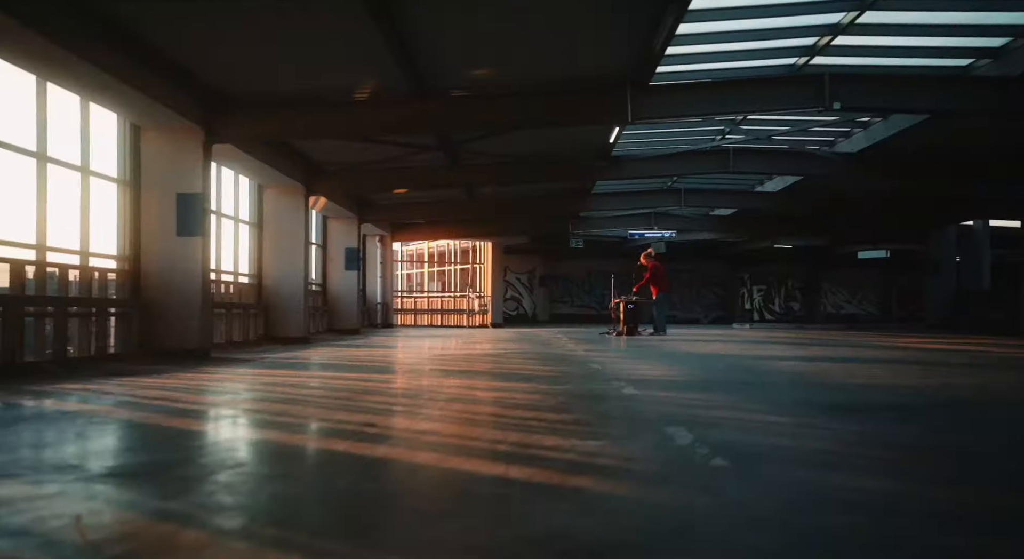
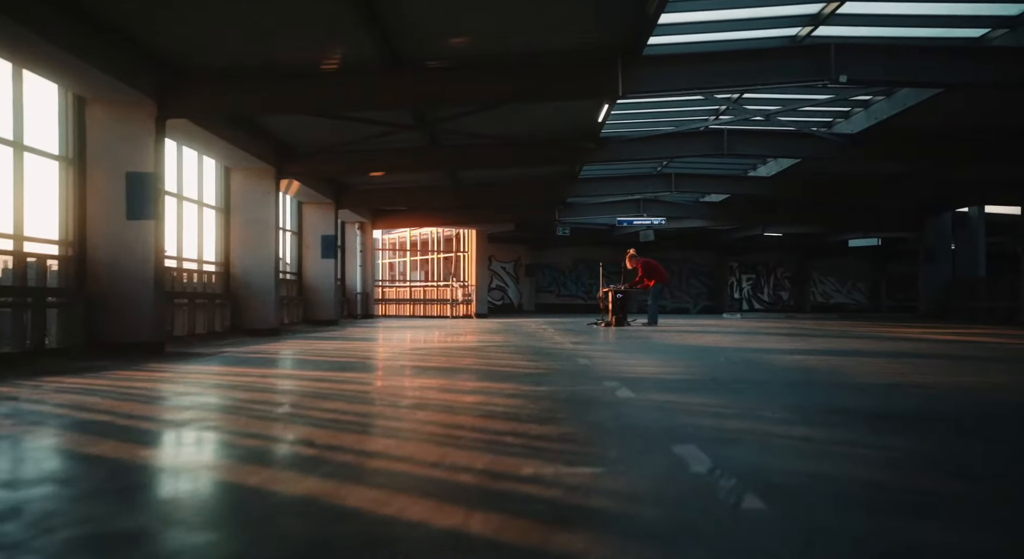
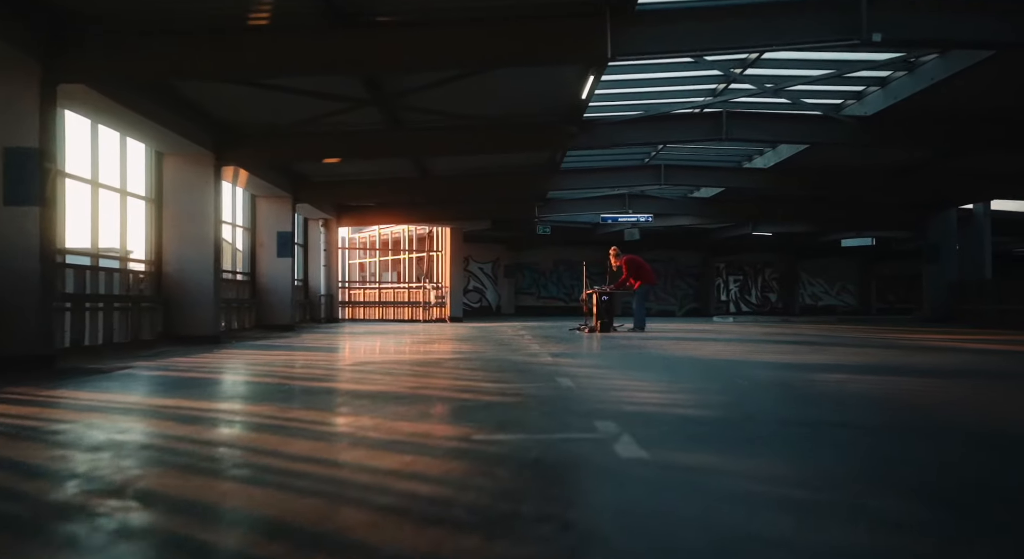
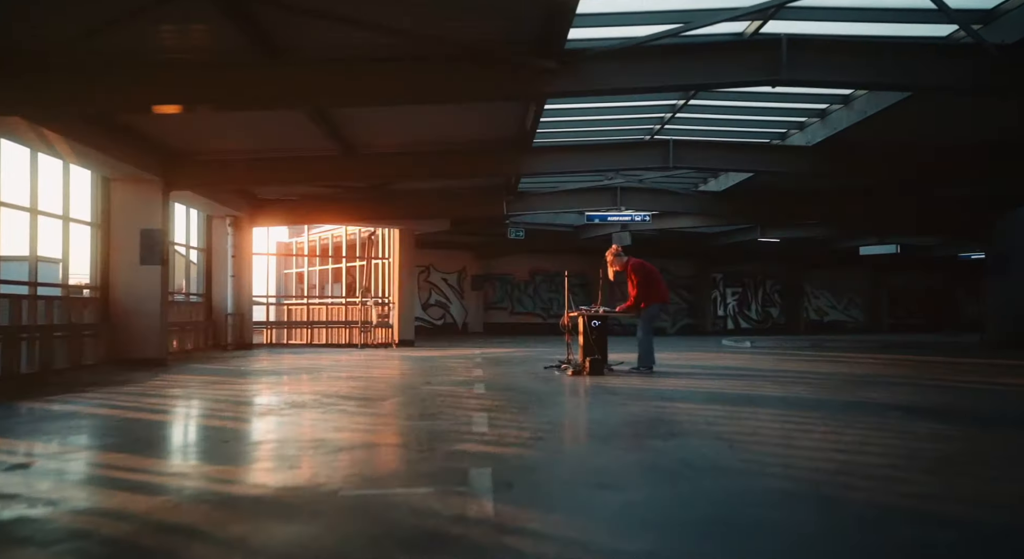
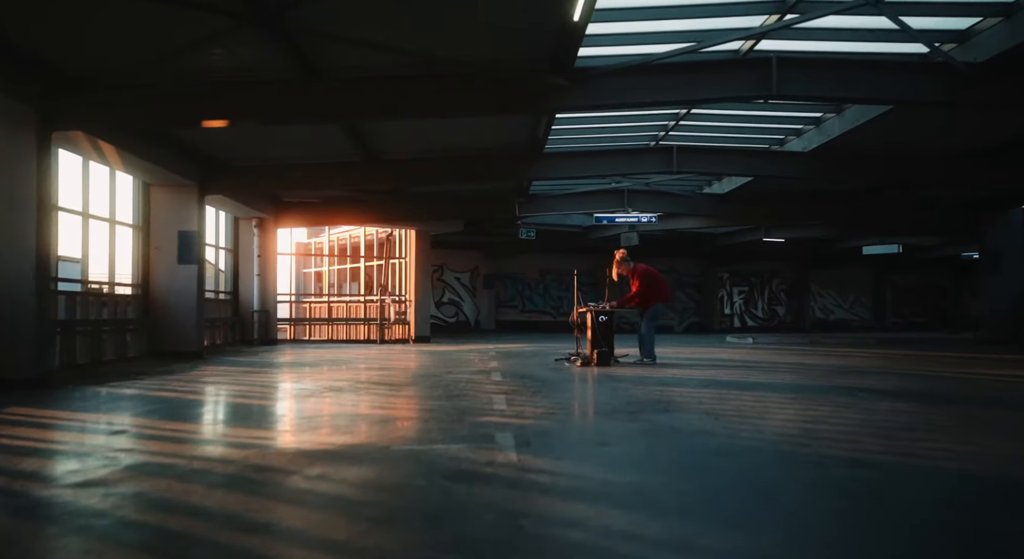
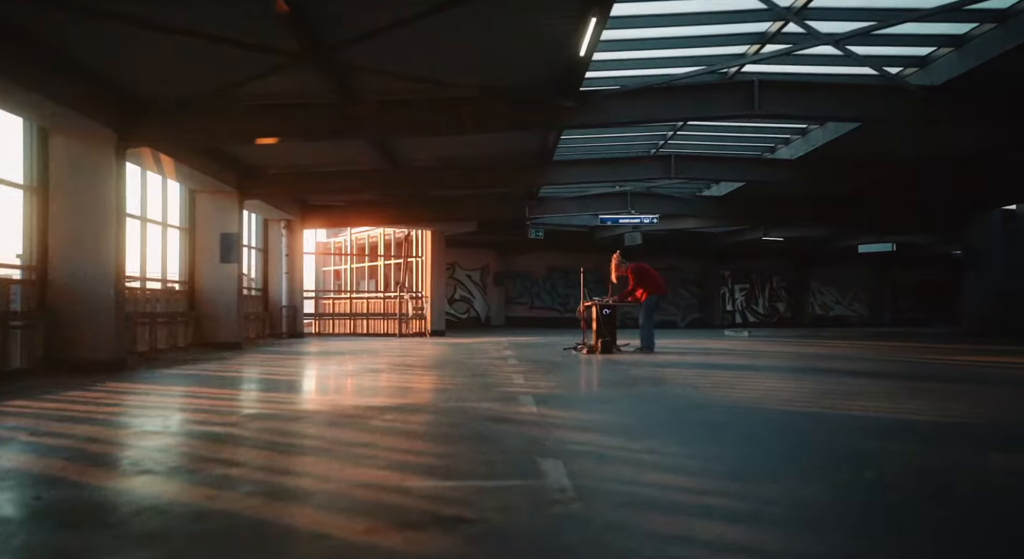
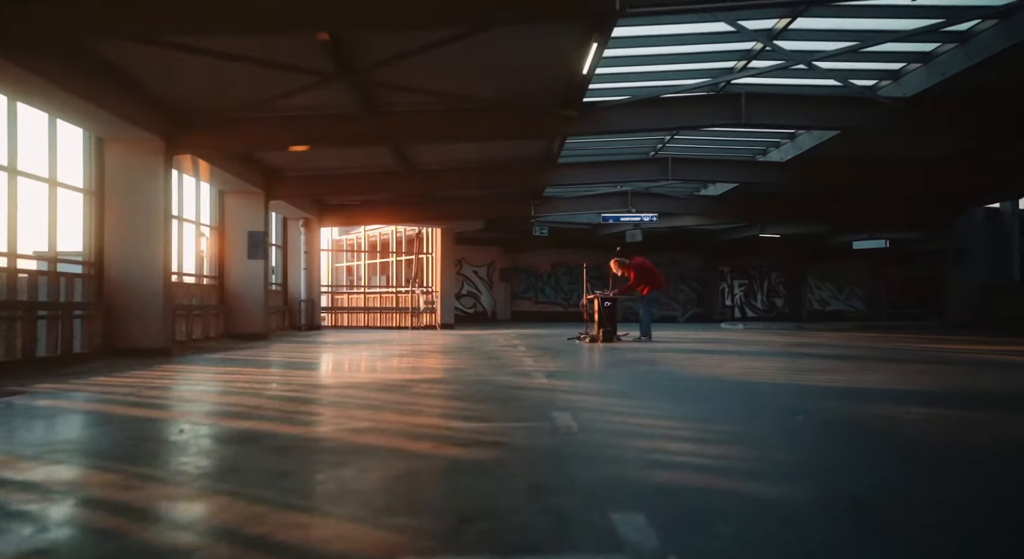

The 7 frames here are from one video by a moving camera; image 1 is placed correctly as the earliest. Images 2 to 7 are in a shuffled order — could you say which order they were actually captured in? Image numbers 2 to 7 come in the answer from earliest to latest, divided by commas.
2, 3, 7, 6, 5, 4
